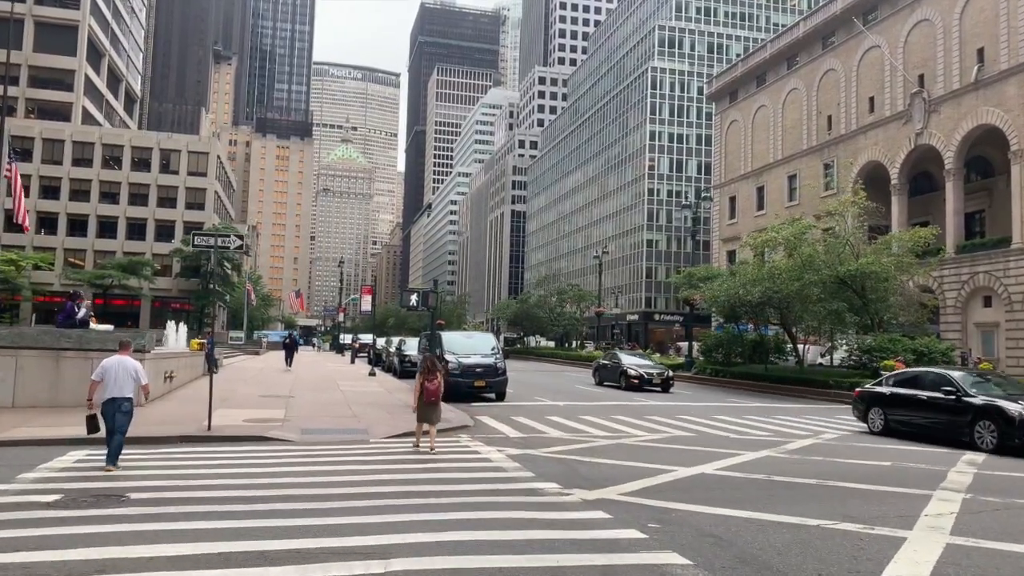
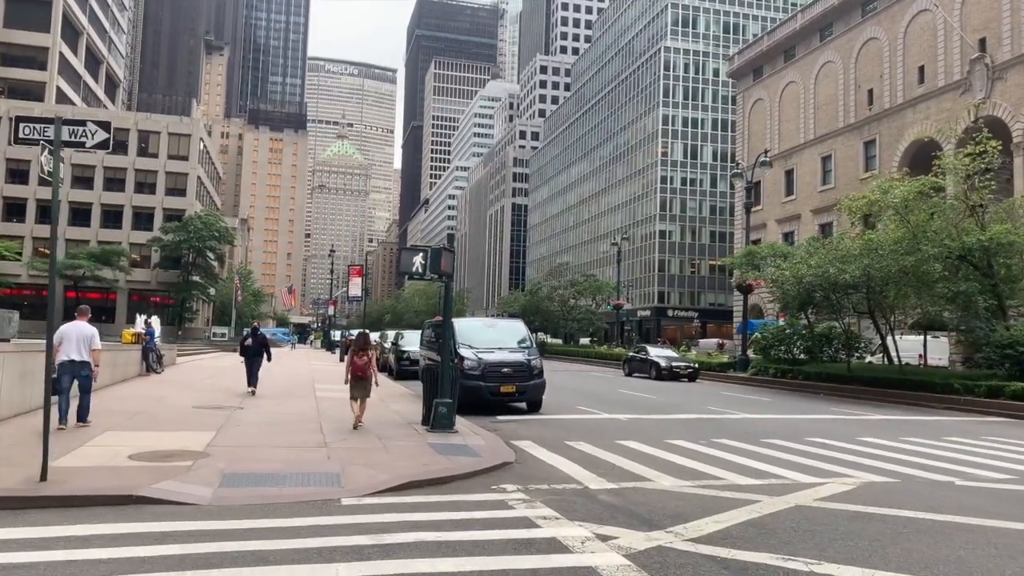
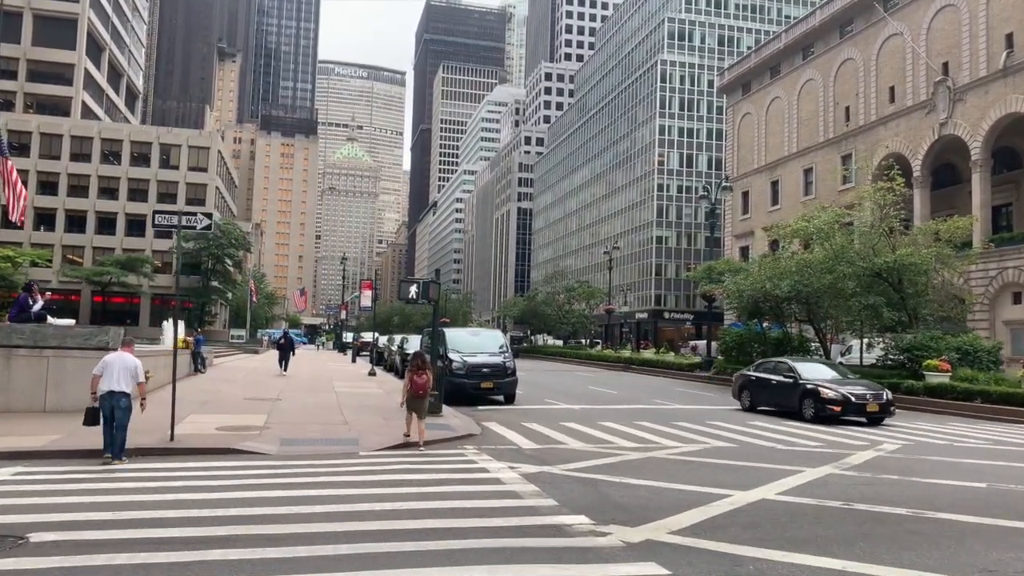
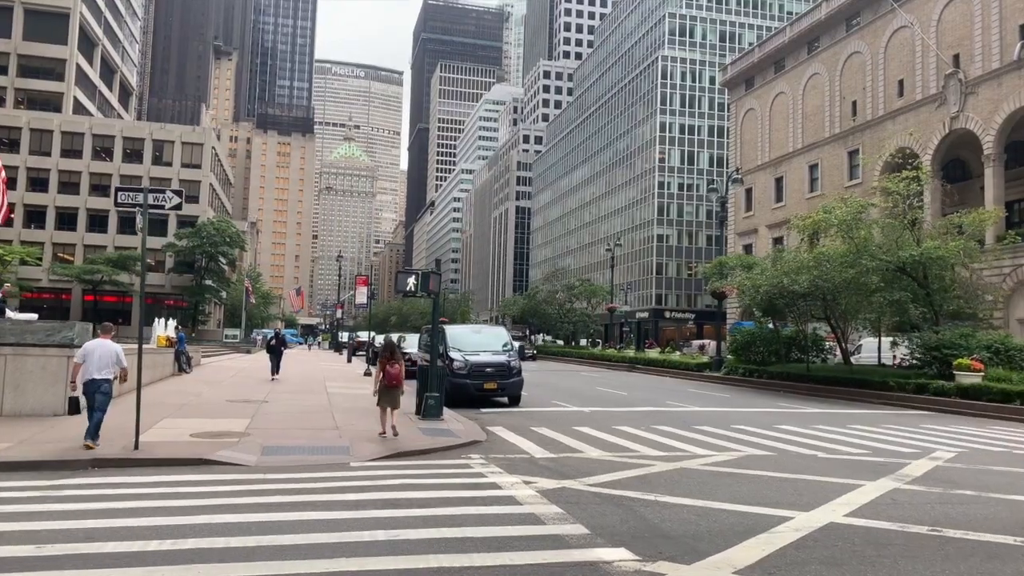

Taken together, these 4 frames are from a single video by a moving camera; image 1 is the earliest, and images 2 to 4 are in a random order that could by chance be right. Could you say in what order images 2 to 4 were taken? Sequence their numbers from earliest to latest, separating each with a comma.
3, 4, 2
